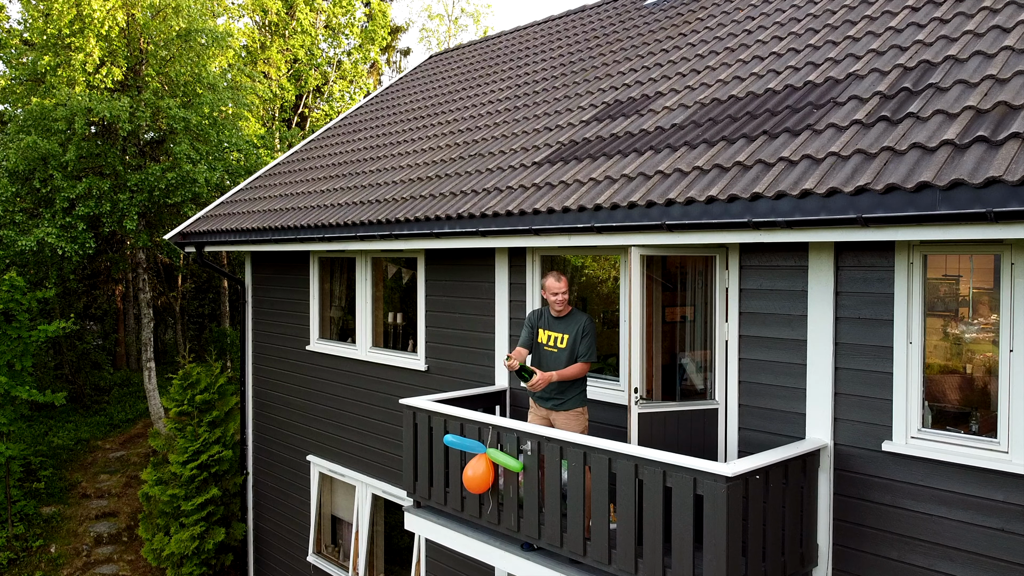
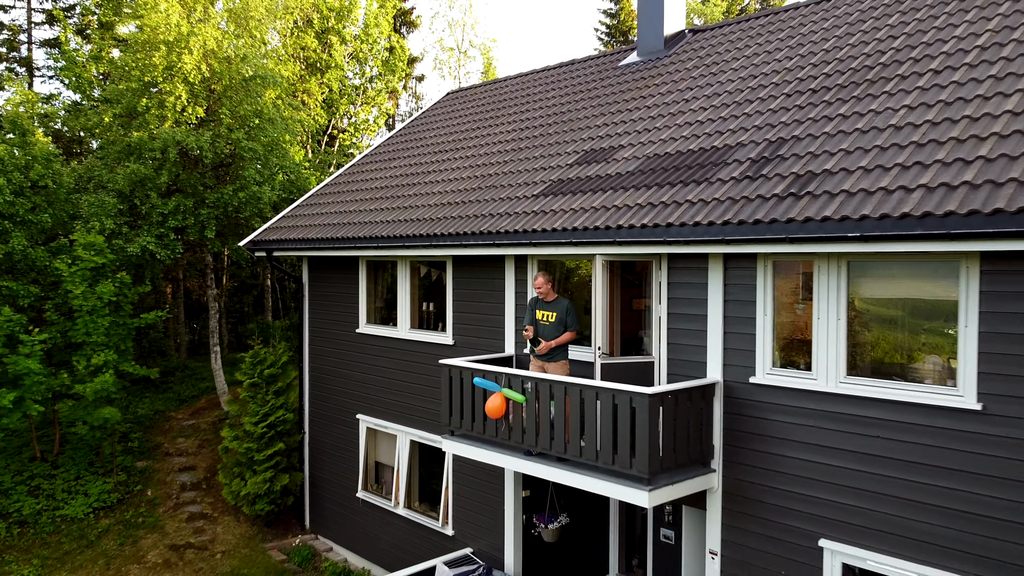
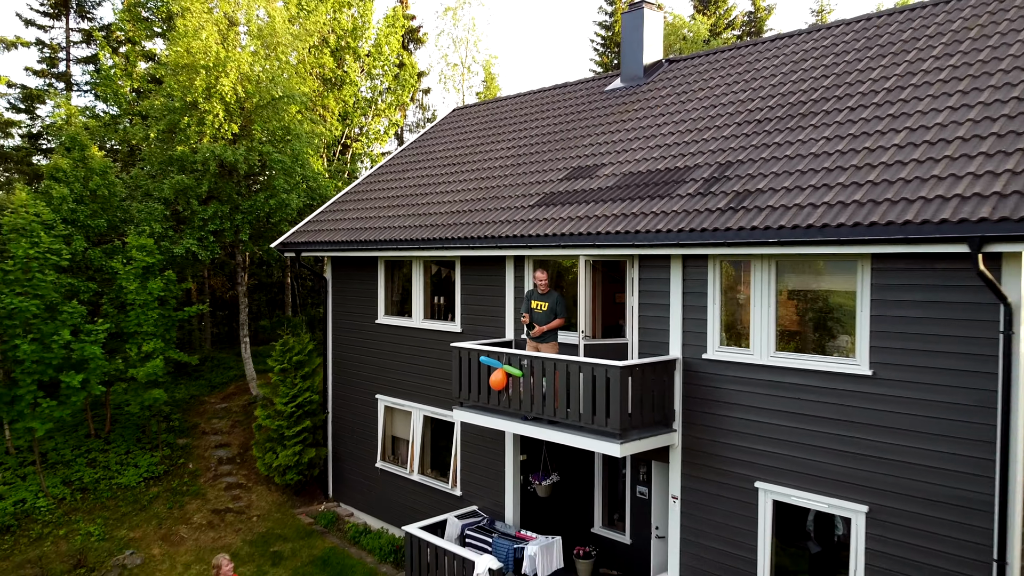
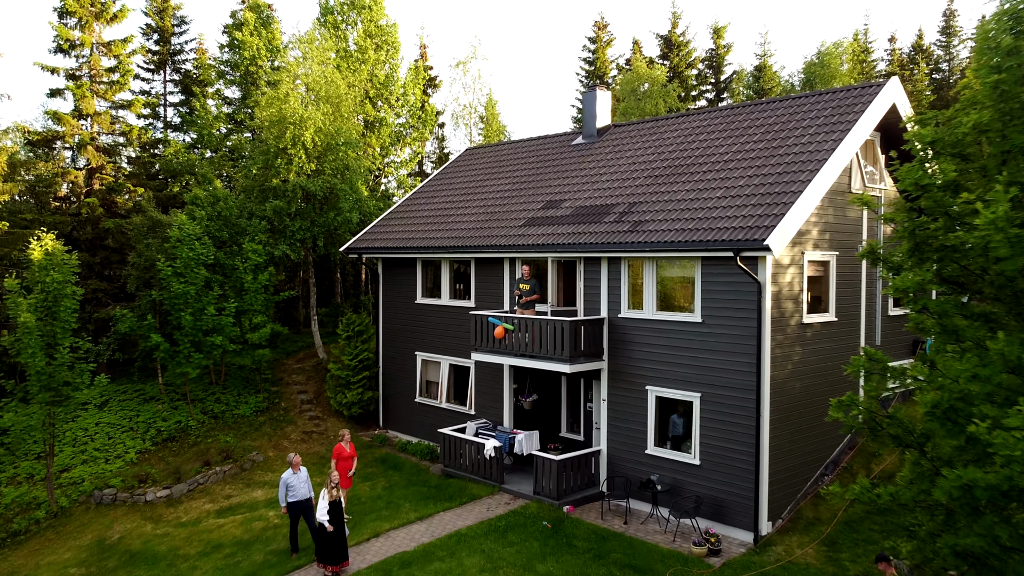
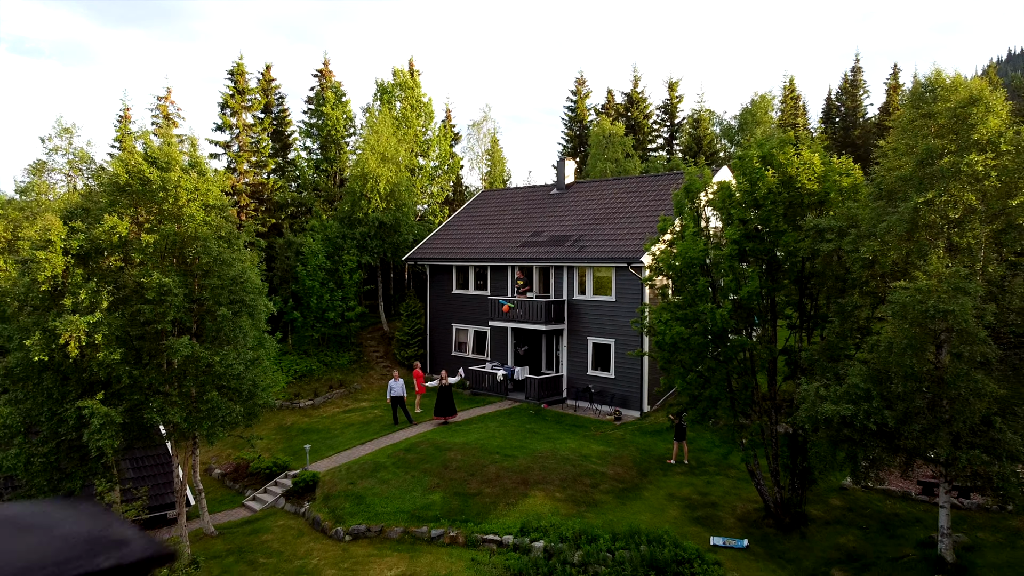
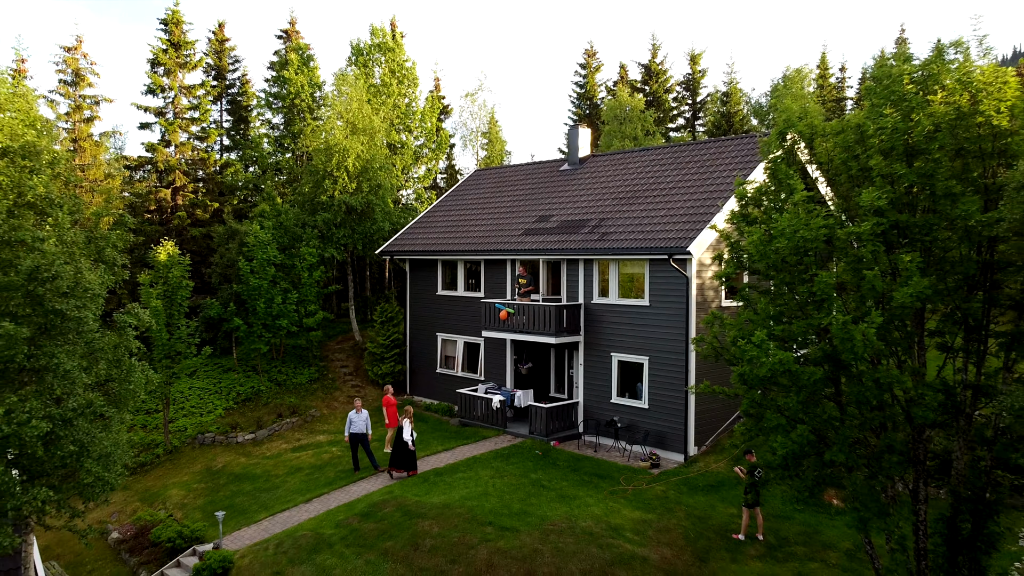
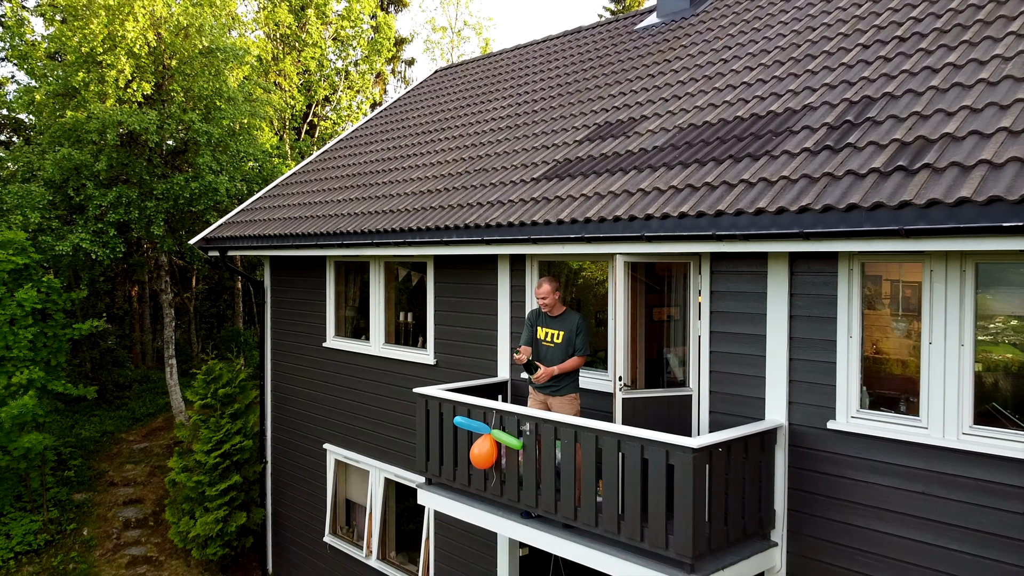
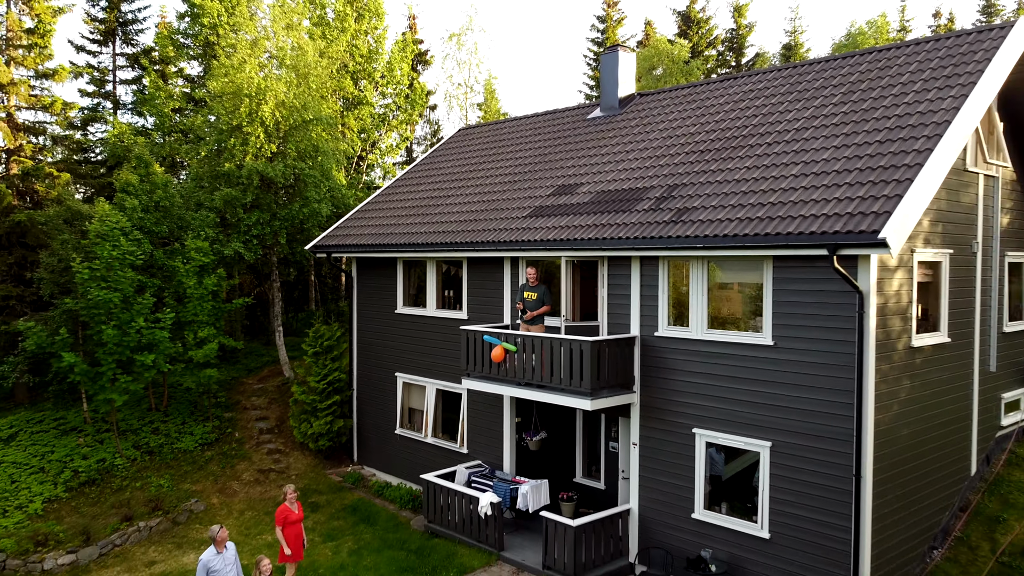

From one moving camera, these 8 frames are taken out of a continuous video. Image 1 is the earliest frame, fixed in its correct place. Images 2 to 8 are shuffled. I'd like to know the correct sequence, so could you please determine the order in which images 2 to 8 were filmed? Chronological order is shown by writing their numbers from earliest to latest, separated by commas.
7, 2, 3, 8, 4, 6, 5
